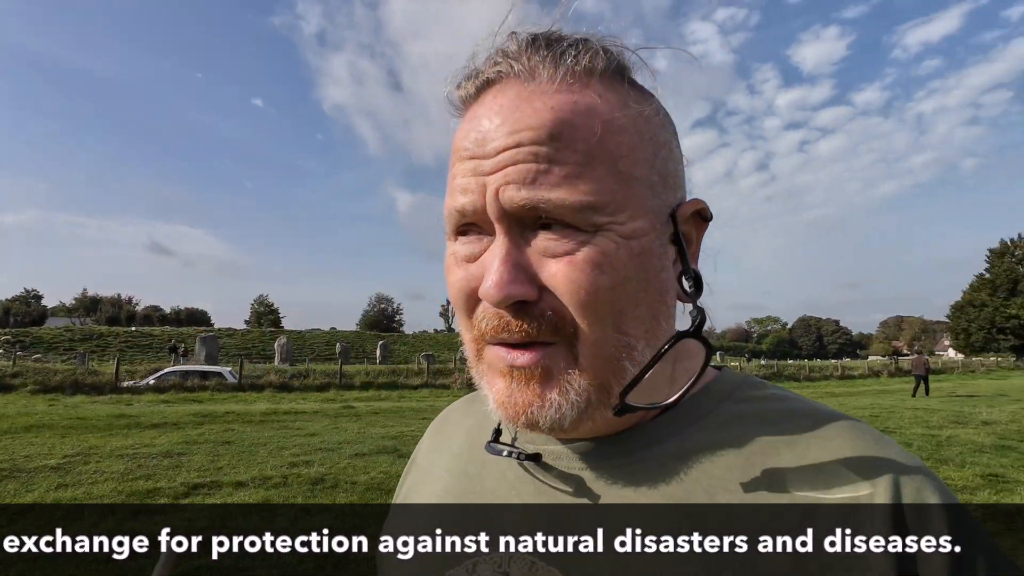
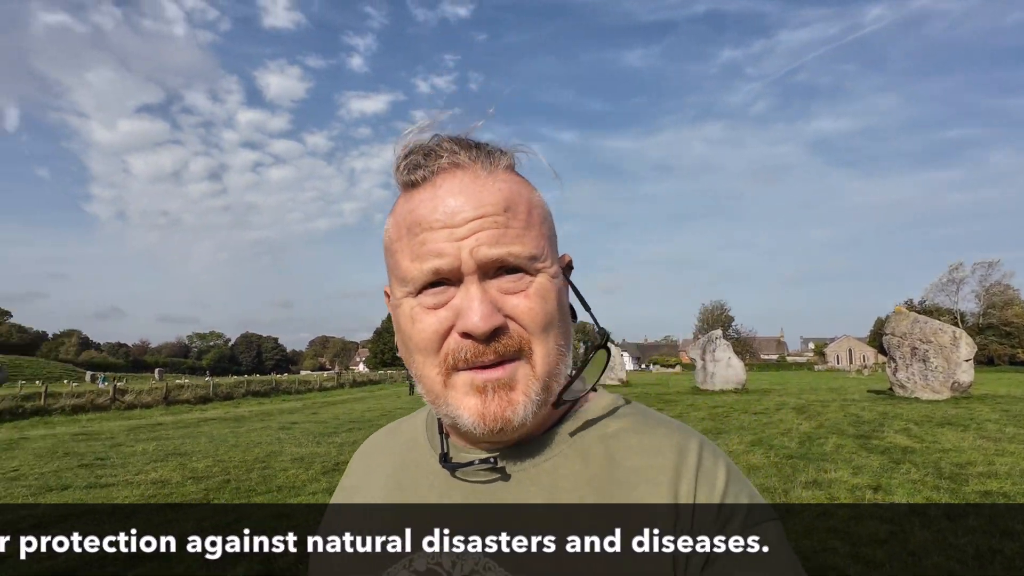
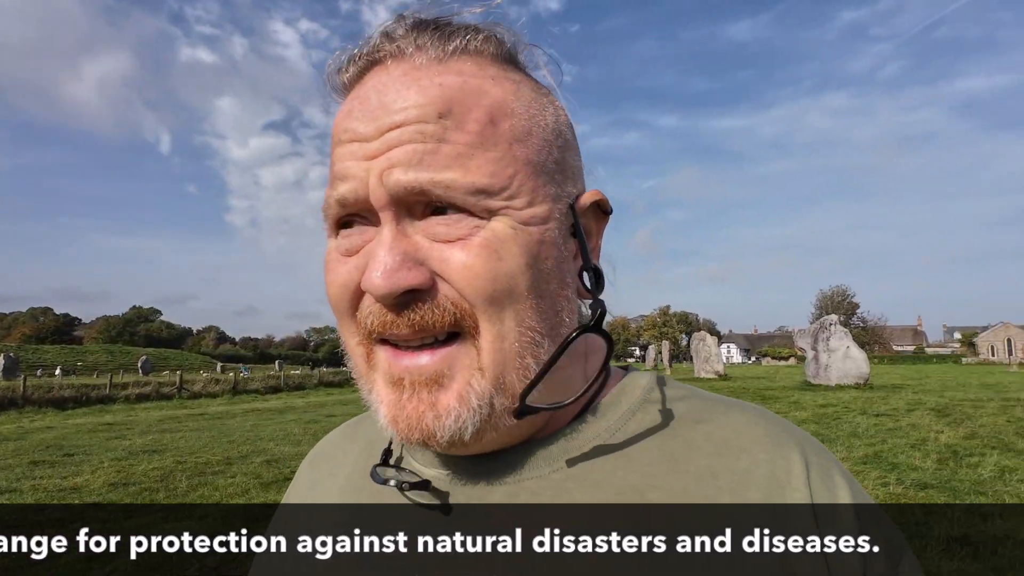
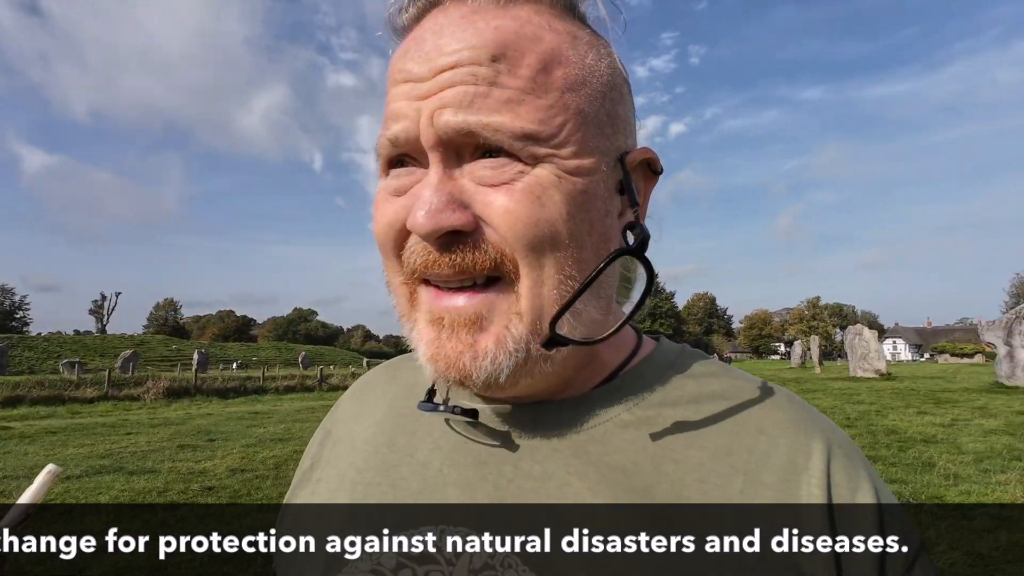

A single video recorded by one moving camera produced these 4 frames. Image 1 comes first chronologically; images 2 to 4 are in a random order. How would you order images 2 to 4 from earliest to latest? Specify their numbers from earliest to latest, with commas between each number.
4, 3, 2
